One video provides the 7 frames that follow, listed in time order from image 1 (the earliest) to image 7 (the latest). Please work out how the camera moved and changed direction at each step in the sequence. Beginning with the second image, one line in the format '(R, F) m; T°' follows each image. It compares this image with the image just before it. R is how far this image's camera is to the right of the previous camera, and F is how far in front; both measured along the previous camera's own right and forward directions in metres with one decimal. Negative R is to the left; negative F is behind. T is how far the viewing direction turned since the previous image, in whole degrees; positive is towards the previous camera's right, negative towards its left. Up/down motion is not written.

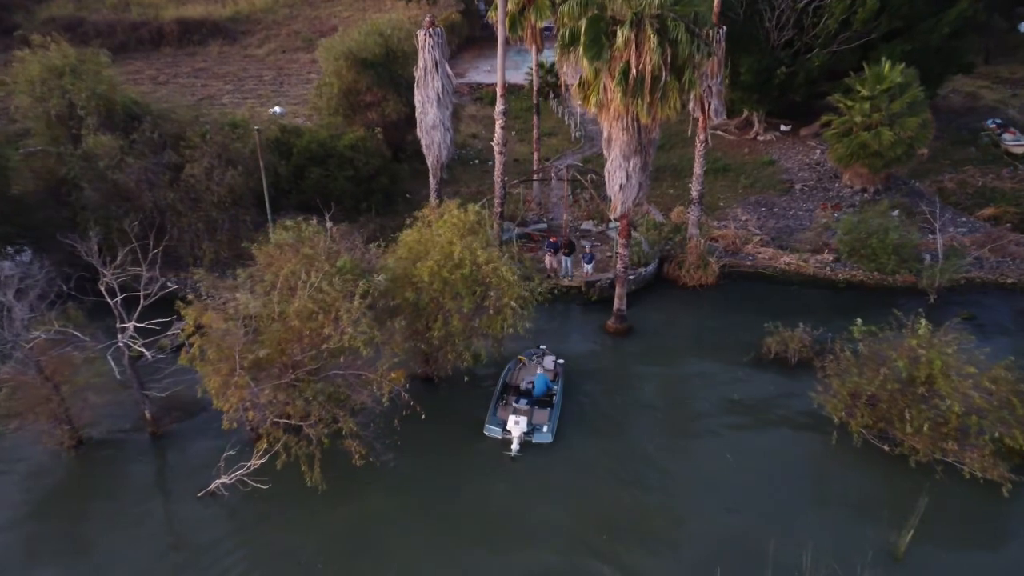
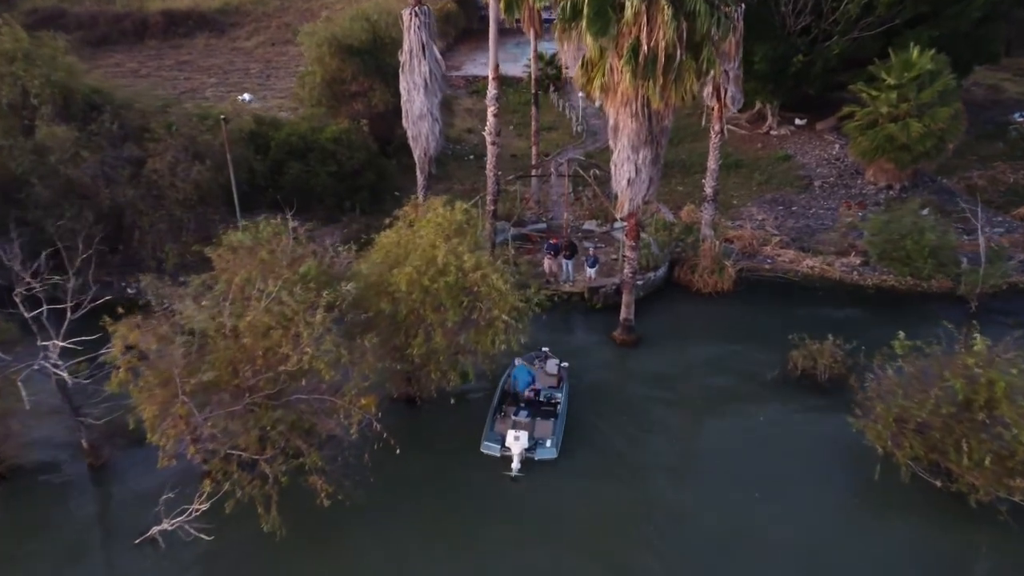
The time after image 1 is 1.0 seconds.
(+0.2, +2.6) m; 0°
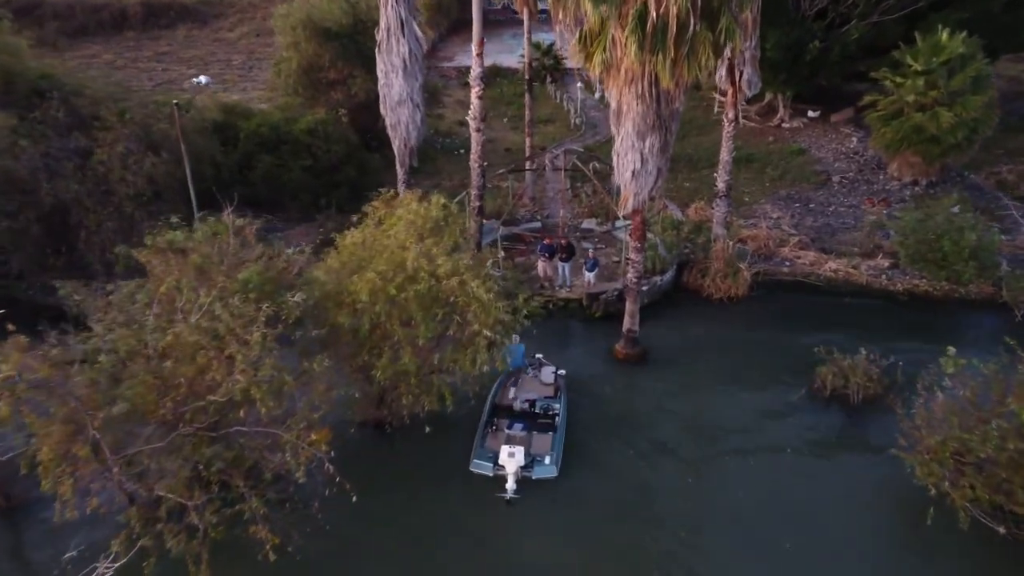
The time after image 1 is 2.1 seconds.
(+0.3, +2.6) m; 0°
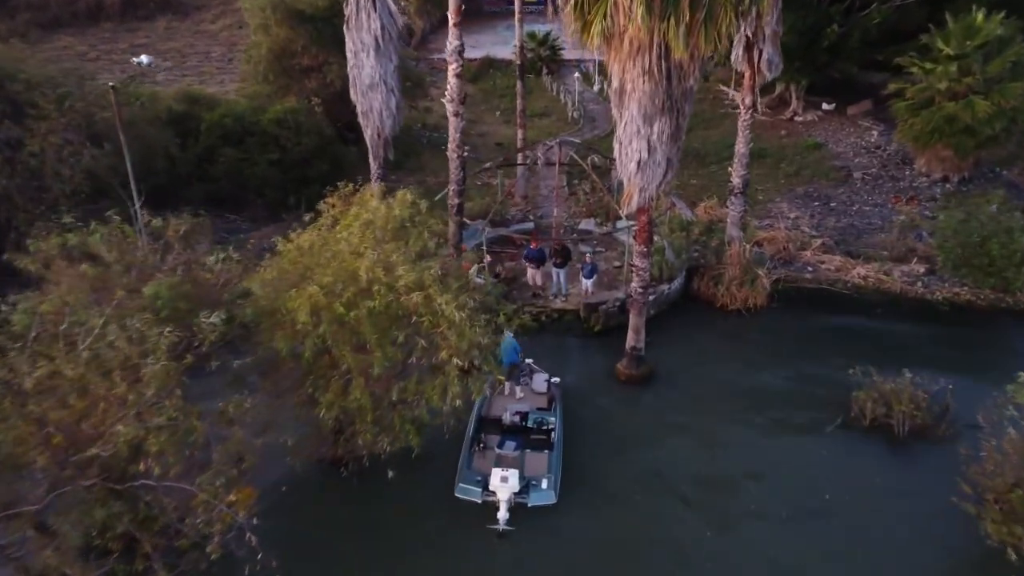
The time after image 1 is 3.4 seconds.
(+0.3, +2.7) m; 0°
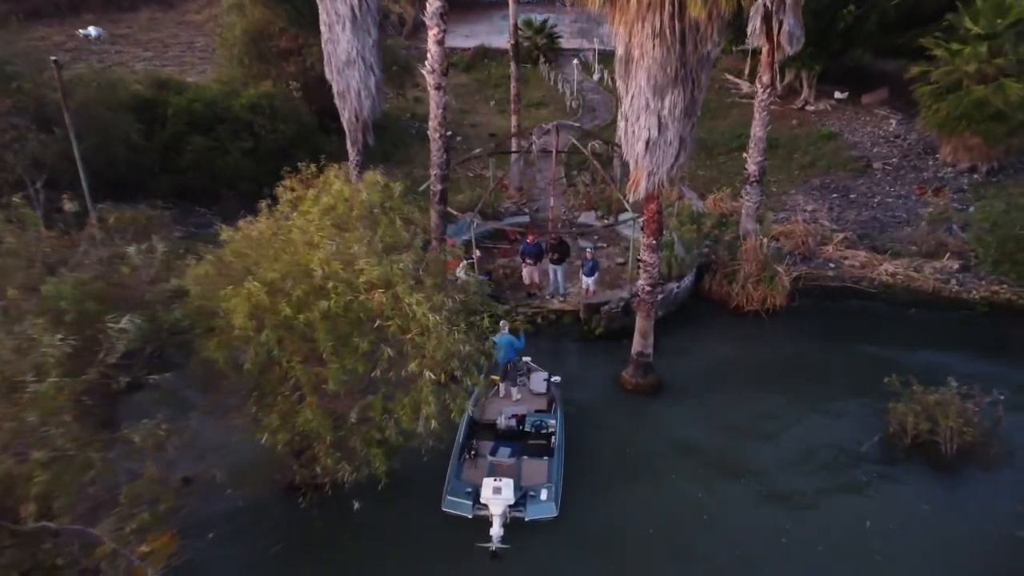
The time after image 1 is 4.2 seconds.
(+0.1, +2.0) m; 0°
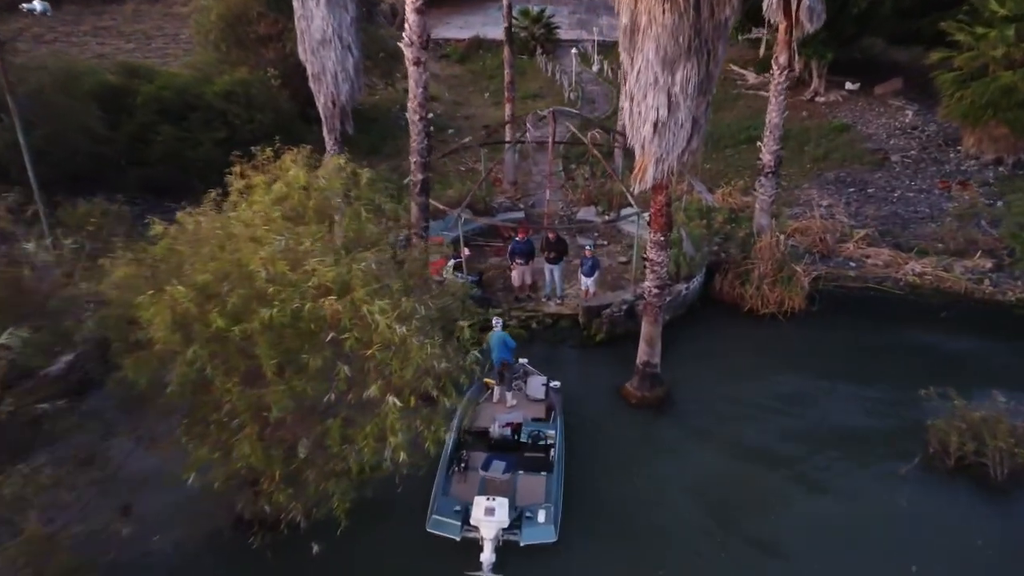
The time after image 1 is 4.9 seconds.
(+0.1, +1.6) m; 0°
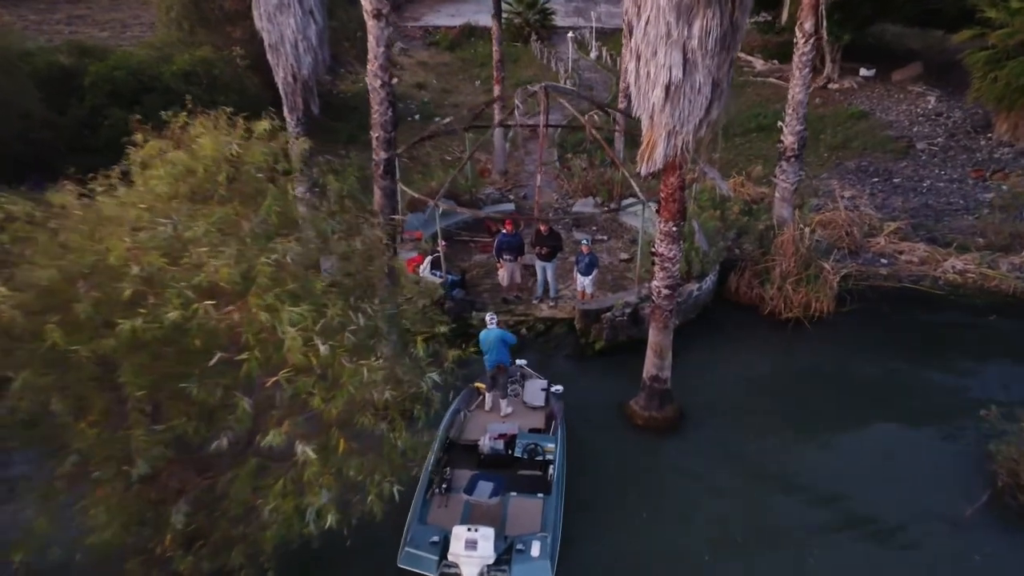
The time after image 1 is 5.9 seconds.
(+0.2, +2.1) m; 0°
